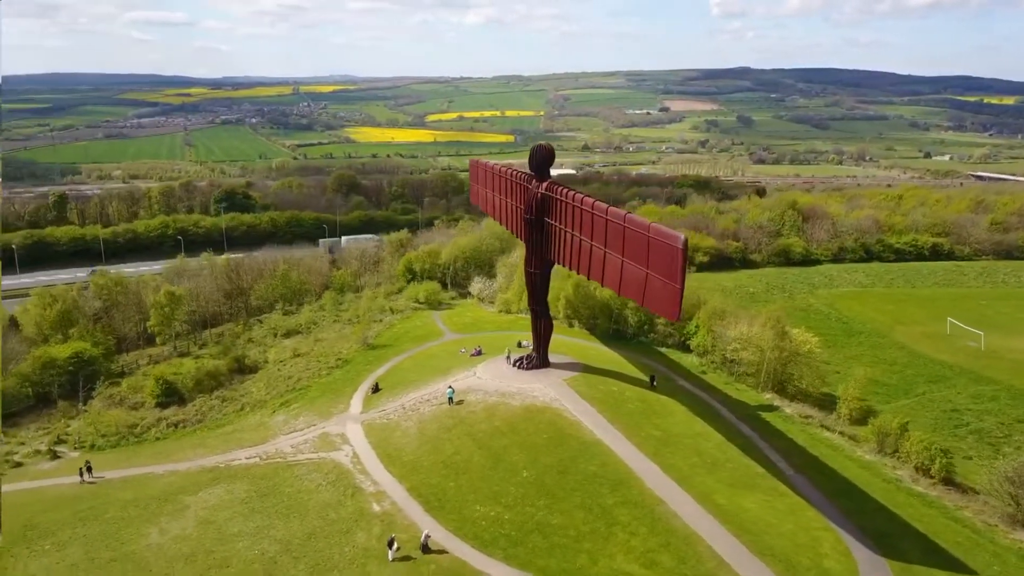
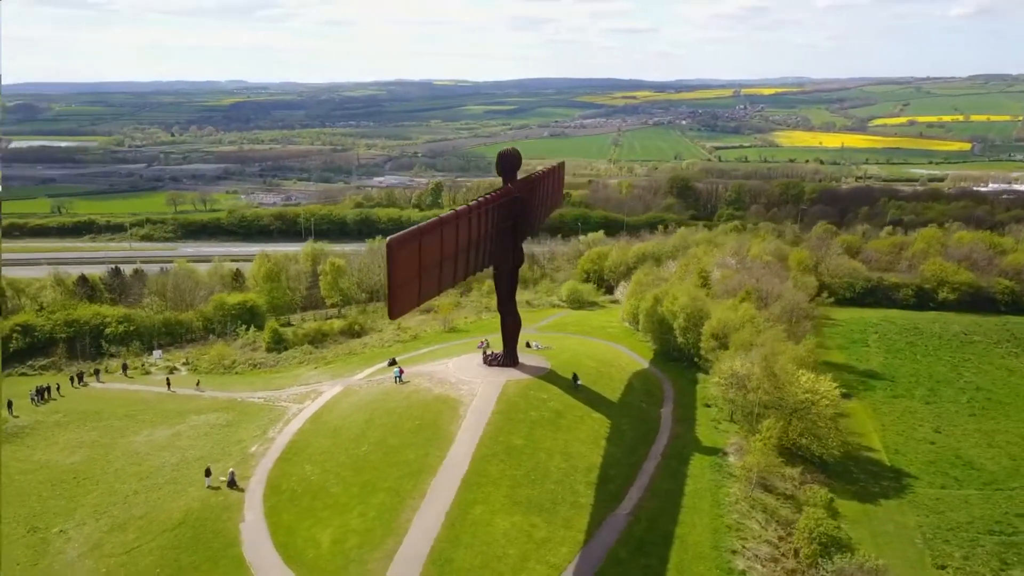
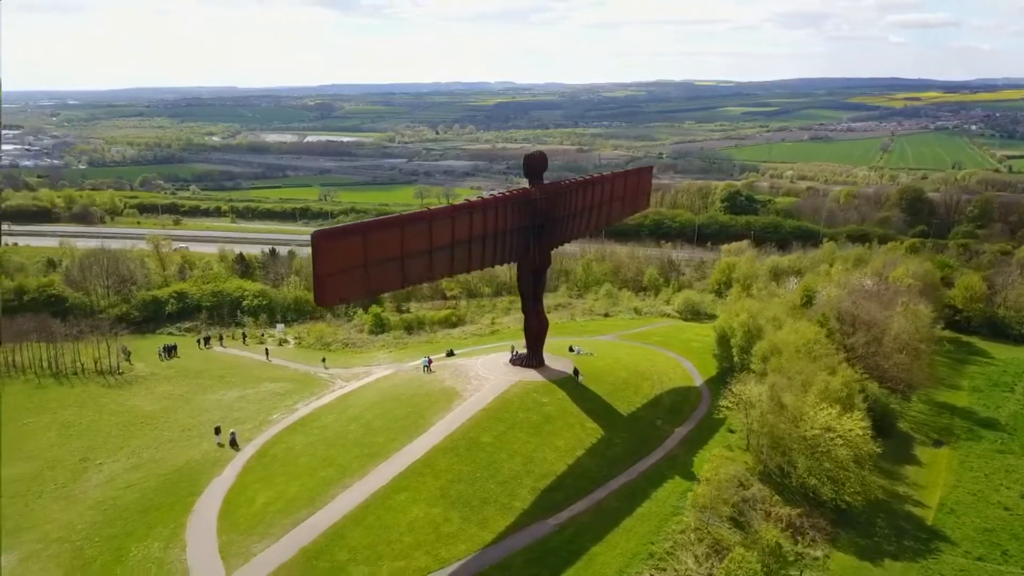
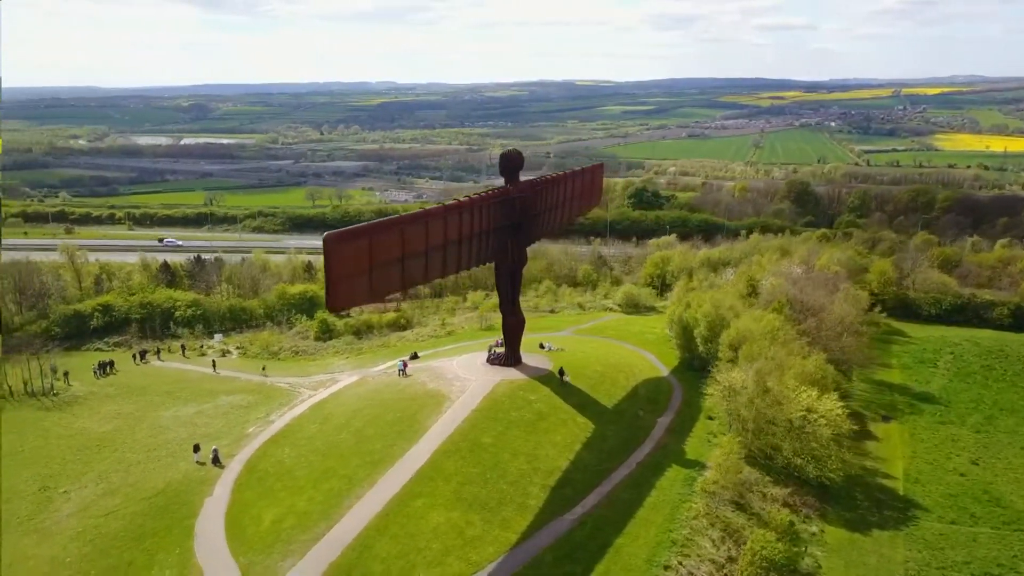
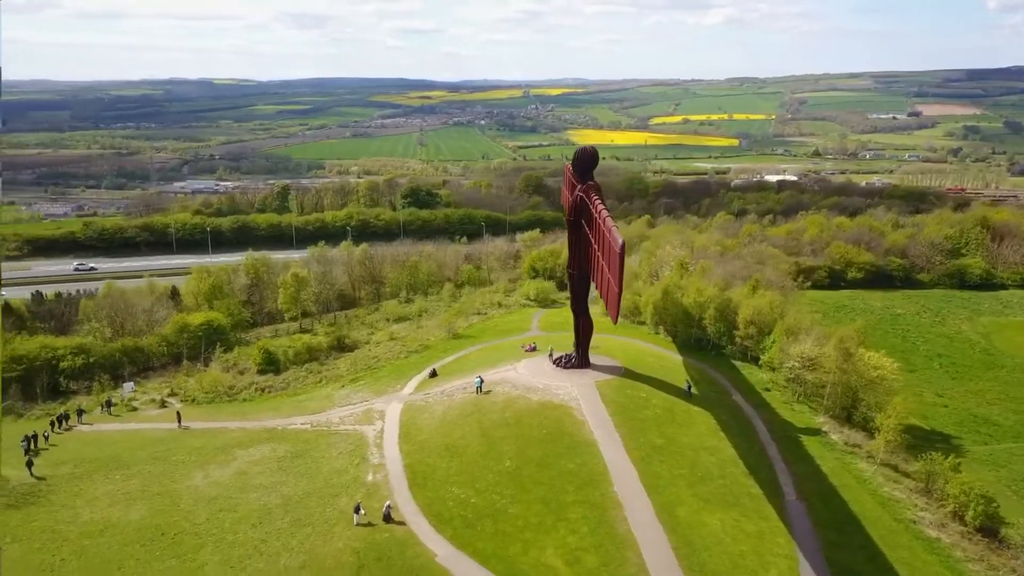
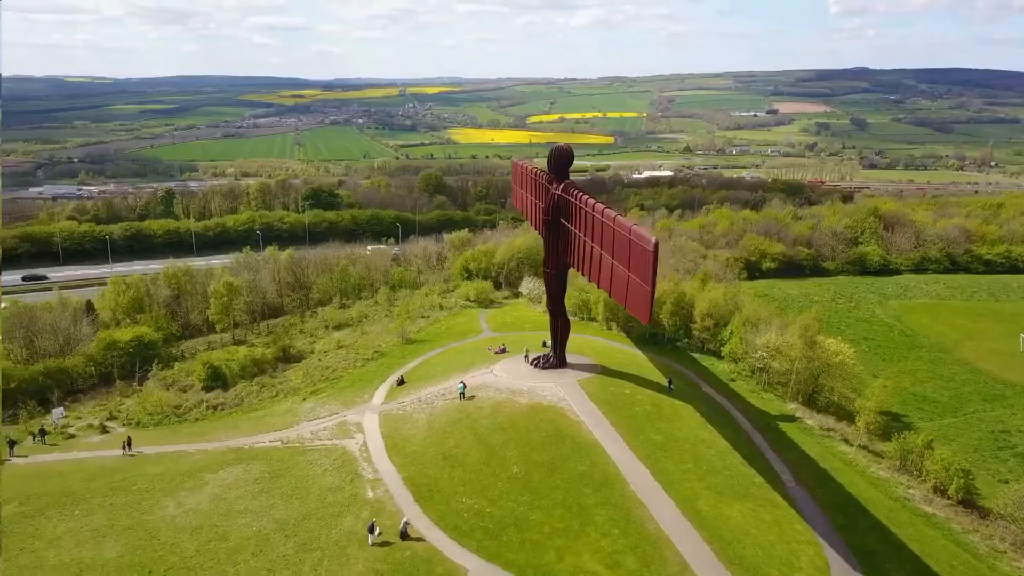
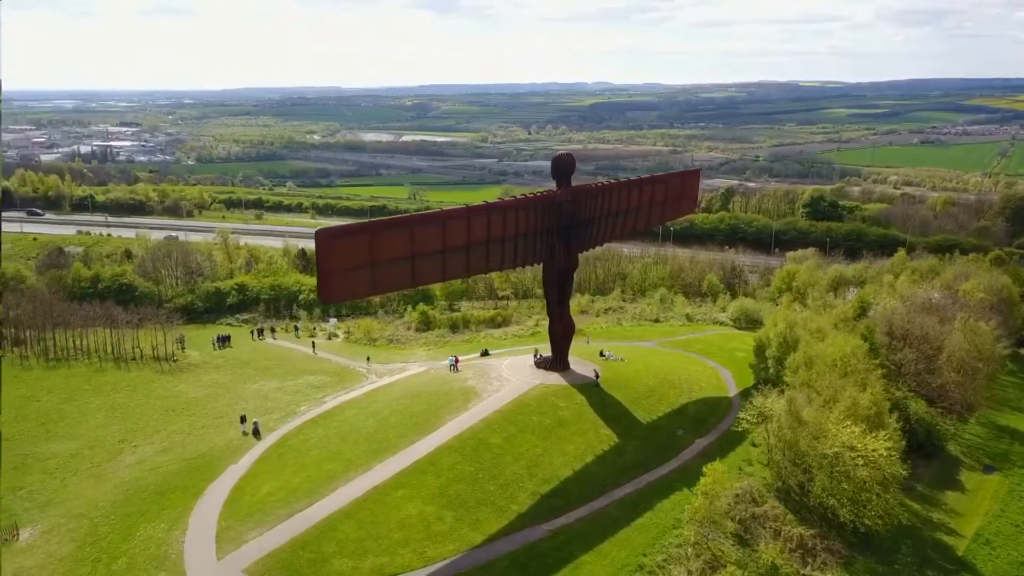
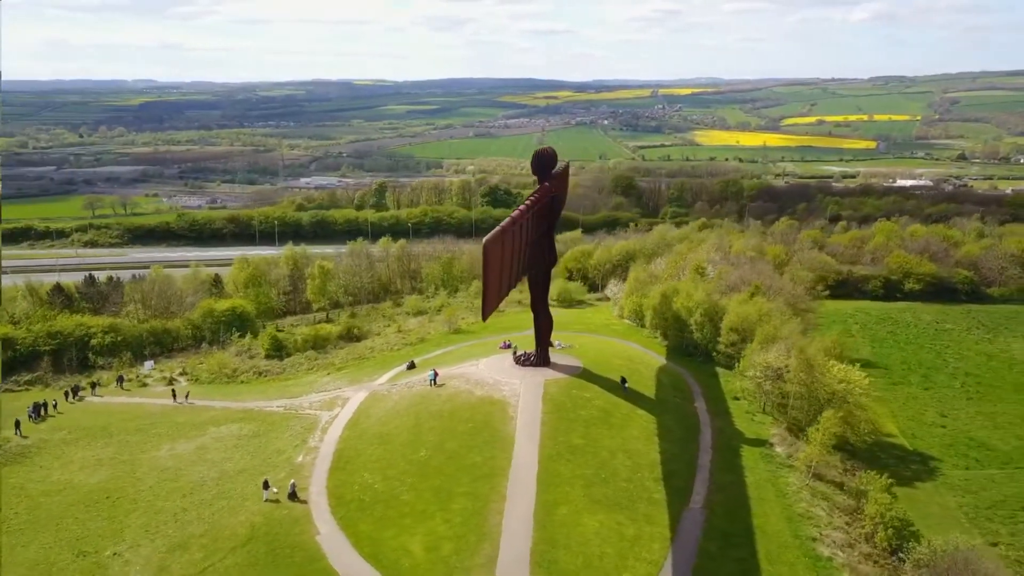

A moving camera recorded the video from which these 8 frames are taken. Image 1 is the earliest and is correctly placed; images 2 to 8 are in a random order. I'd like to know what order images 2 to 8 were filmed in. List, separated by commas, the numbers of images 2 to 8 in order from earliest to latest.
6, 5, 8, 2, 4, 3, 7
